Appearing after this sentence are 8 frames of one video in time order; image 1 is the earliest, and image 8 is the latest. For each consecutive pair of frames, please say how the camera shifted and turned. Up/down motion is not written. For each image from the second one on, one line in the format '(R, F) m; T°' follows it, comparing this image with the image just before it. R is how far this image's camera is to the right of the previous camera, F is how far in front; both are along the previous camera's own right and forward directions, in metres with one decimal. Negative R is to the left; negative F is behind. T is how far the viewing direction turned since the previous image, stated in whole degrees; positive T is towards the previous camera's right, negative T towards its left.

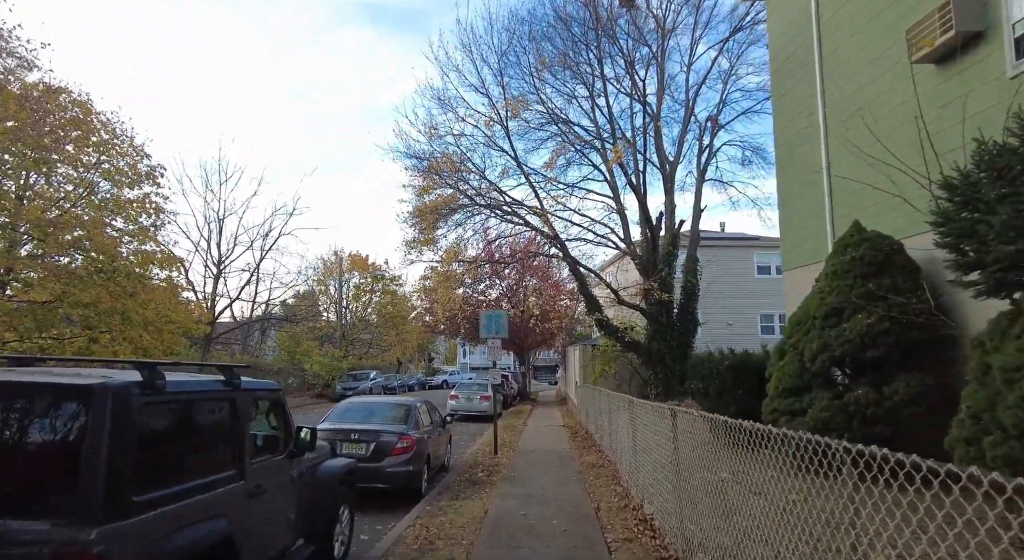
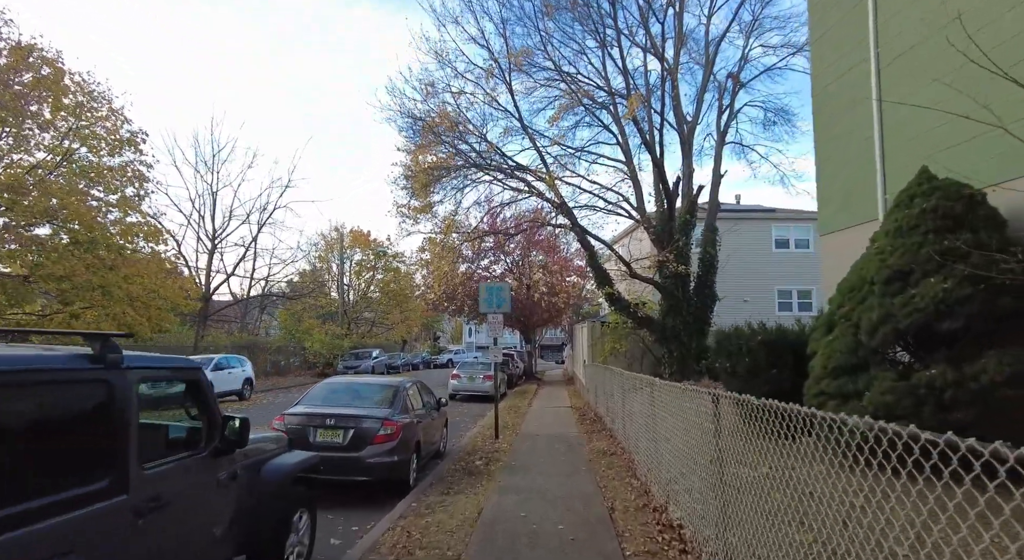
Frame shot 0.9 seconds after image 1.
(+0.1, +1.2) m; -1°
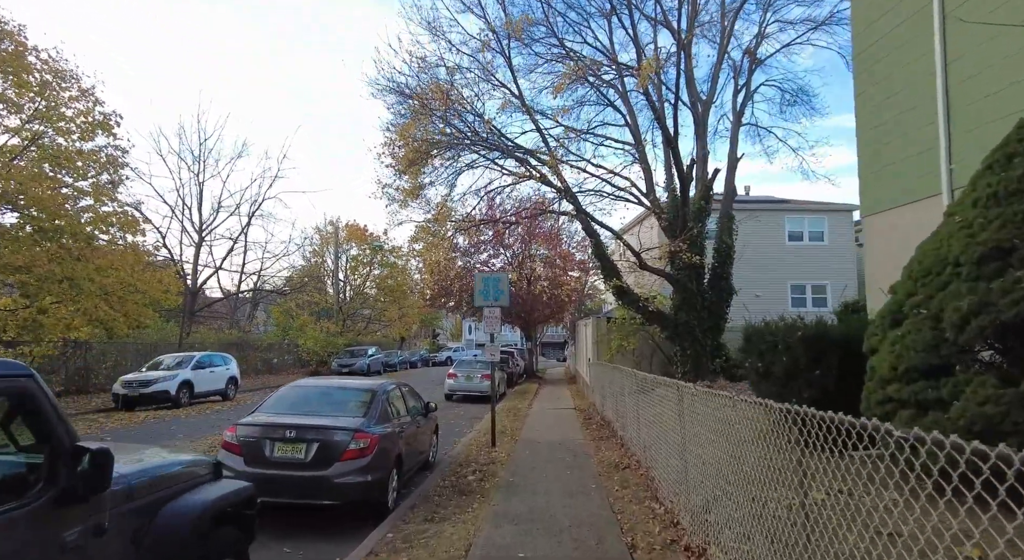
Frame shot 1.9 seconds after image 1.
(0.0, +1.2) m; 0°
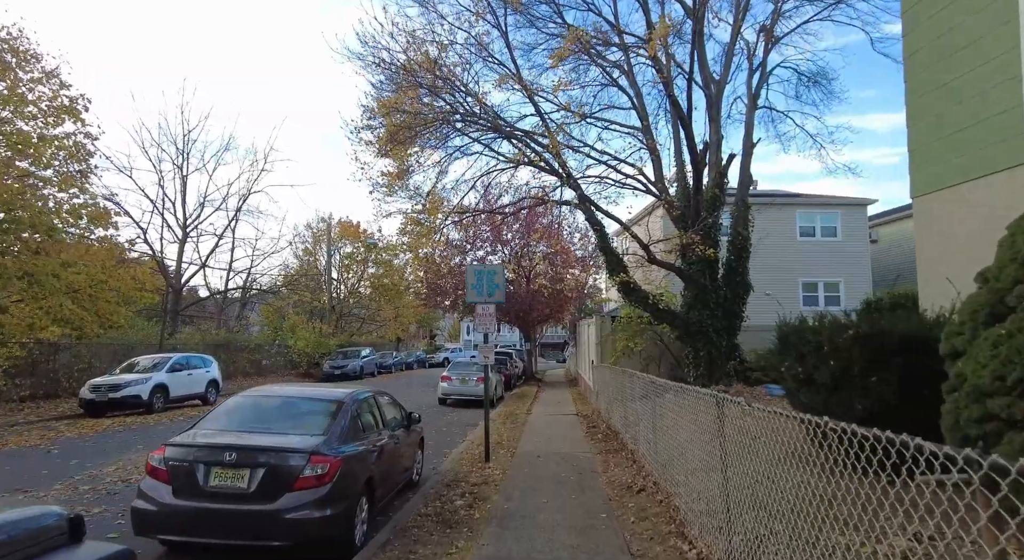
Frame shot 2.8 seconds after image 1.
(+0.1, +1.2) m; 0°
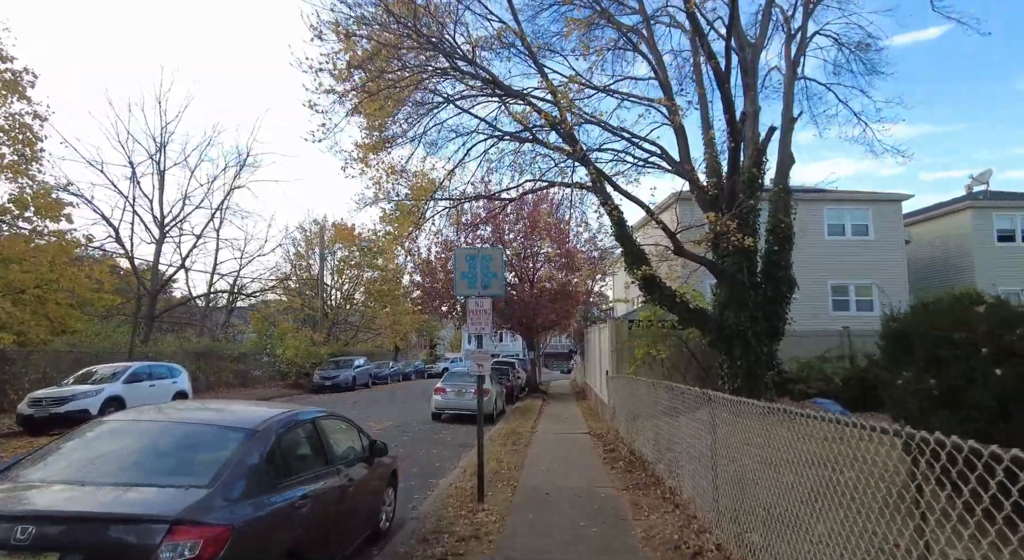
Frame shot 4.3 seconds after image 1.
(0.0, +2.0) m; 0°
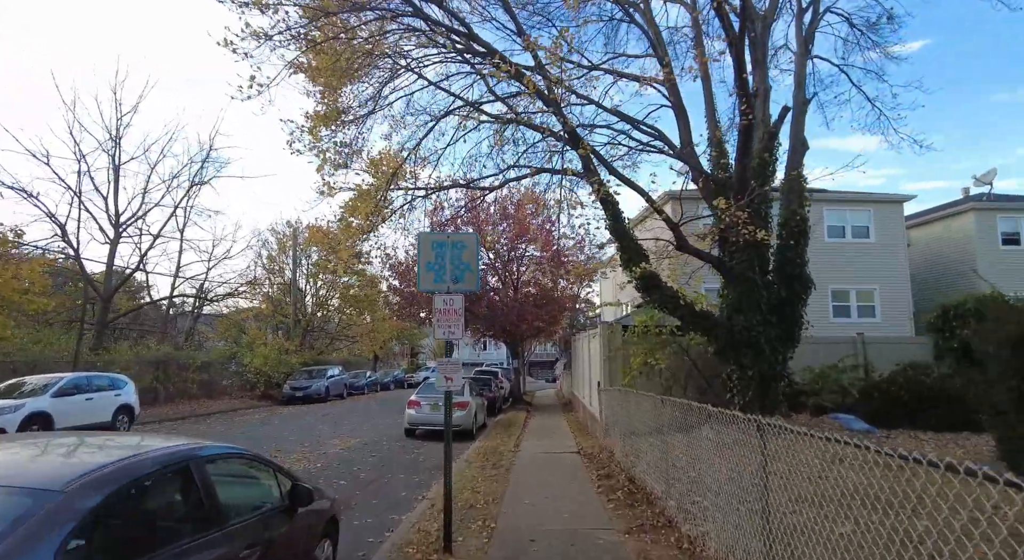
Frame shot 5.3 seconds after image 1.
(+0.1, +1.5) m; +2°
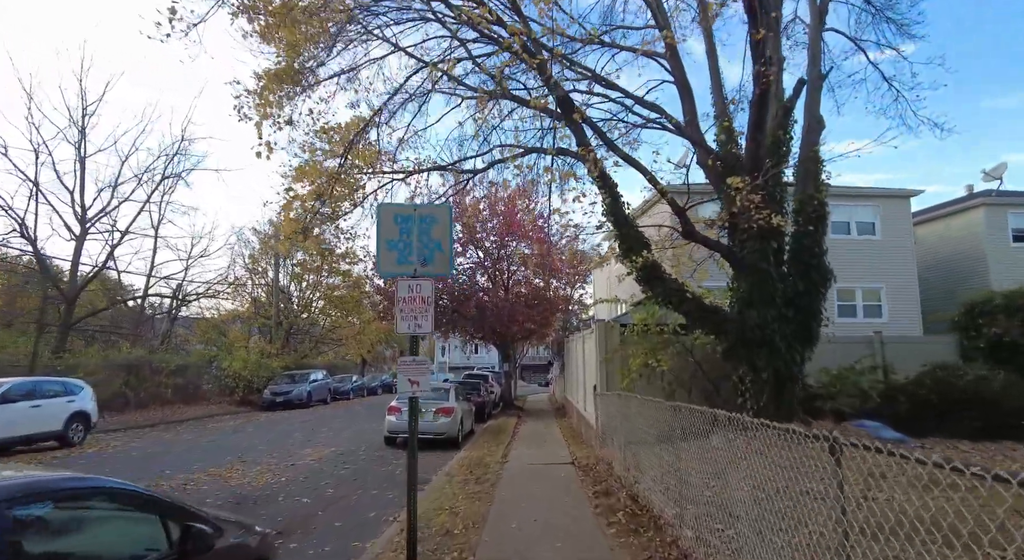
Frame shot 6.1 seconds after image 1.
(+0.1, +1.1) m; +1°
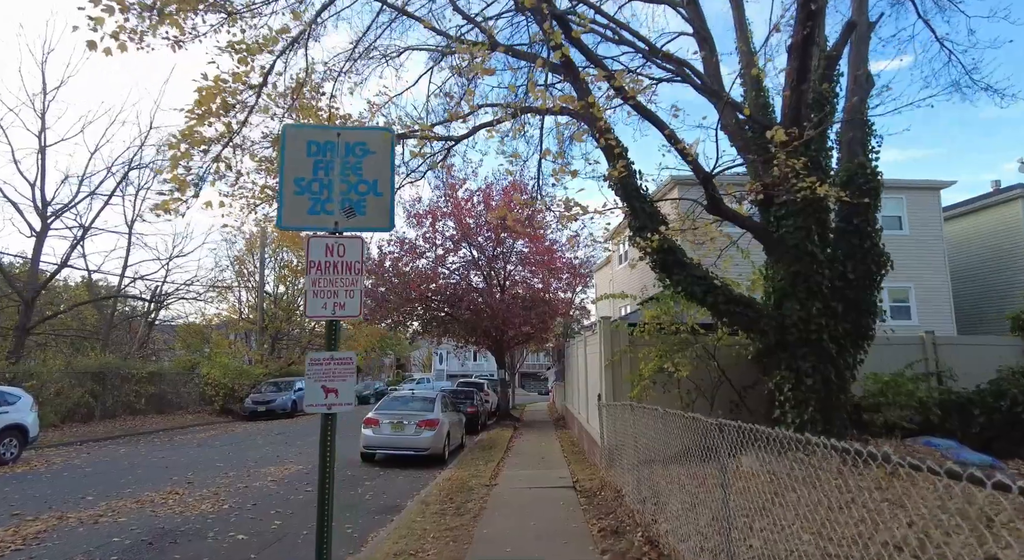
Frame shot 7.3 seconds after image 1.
(+0.2, +1.7) m; 0°
